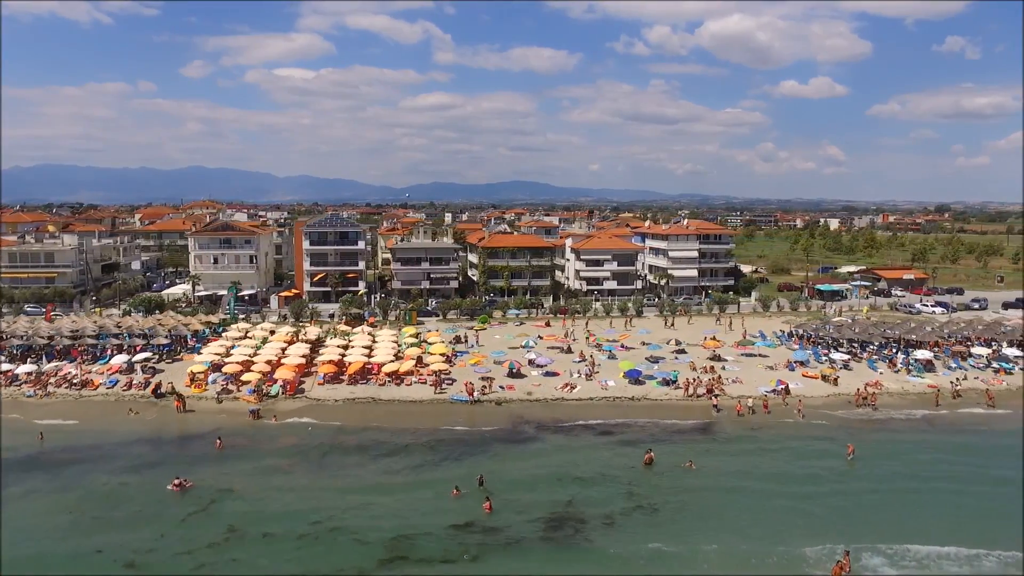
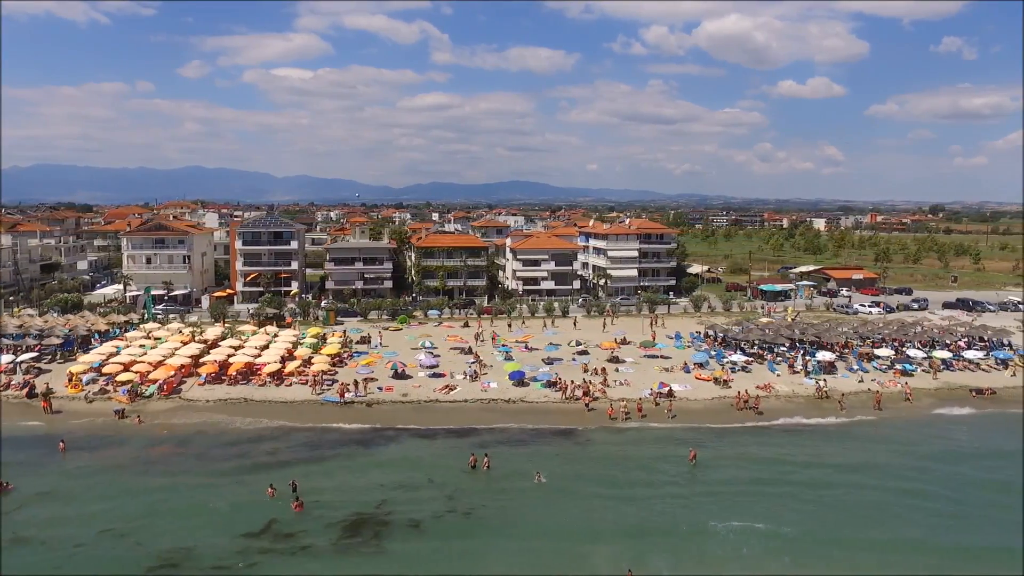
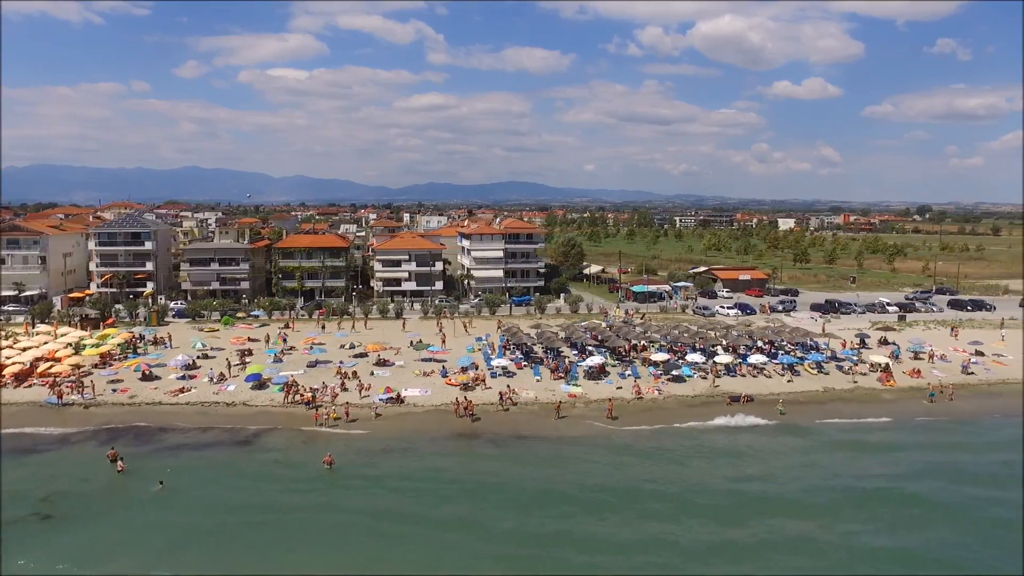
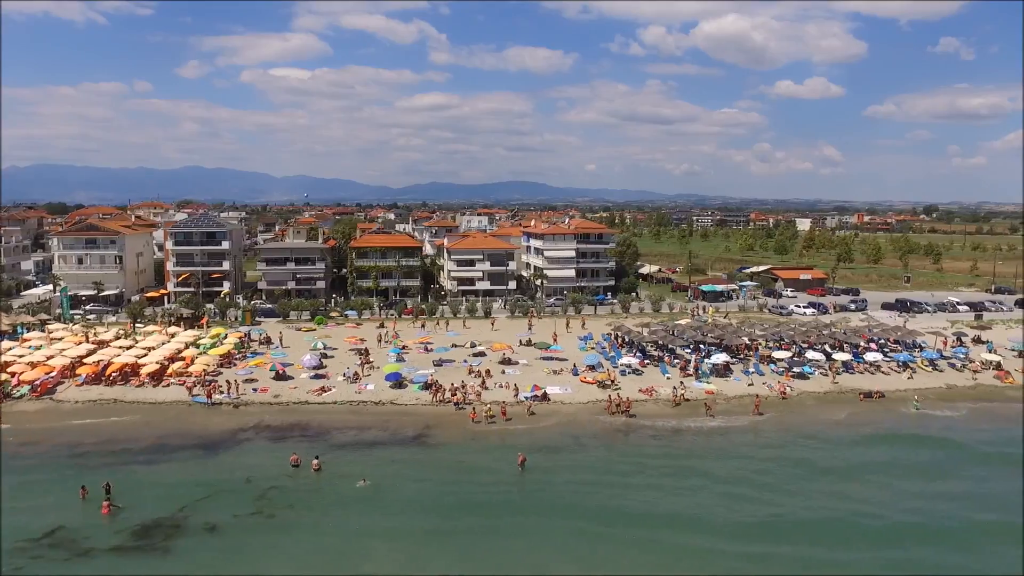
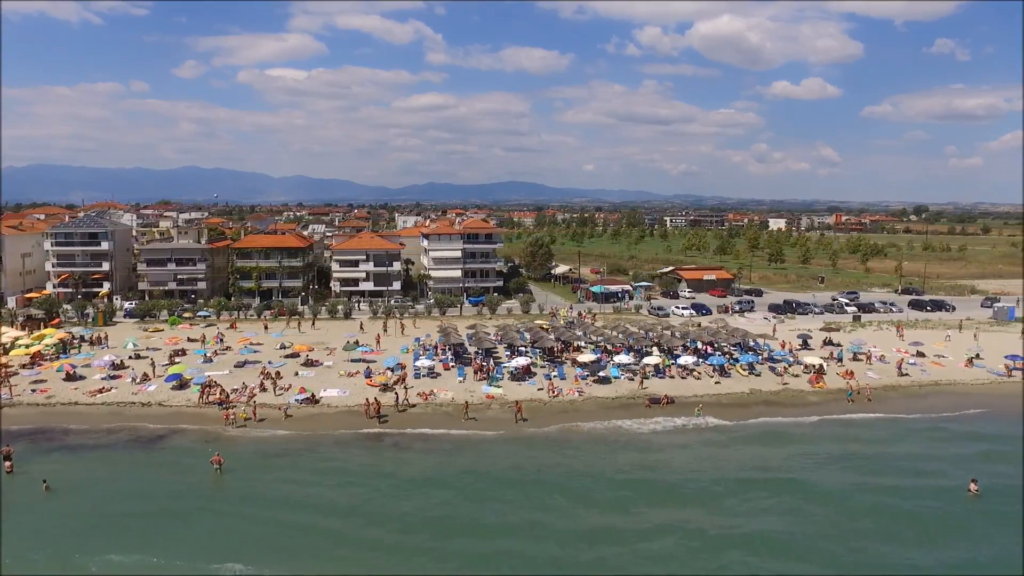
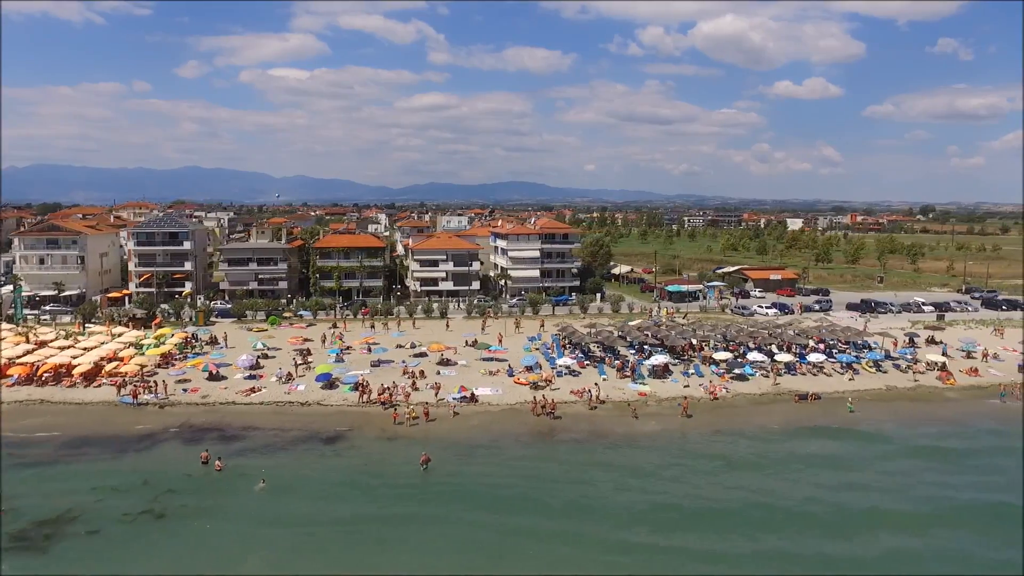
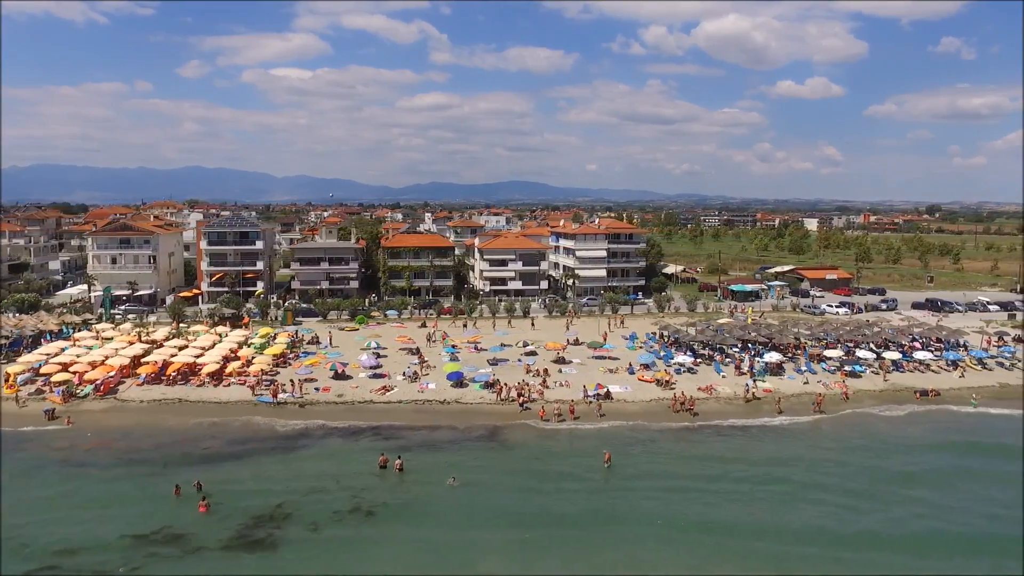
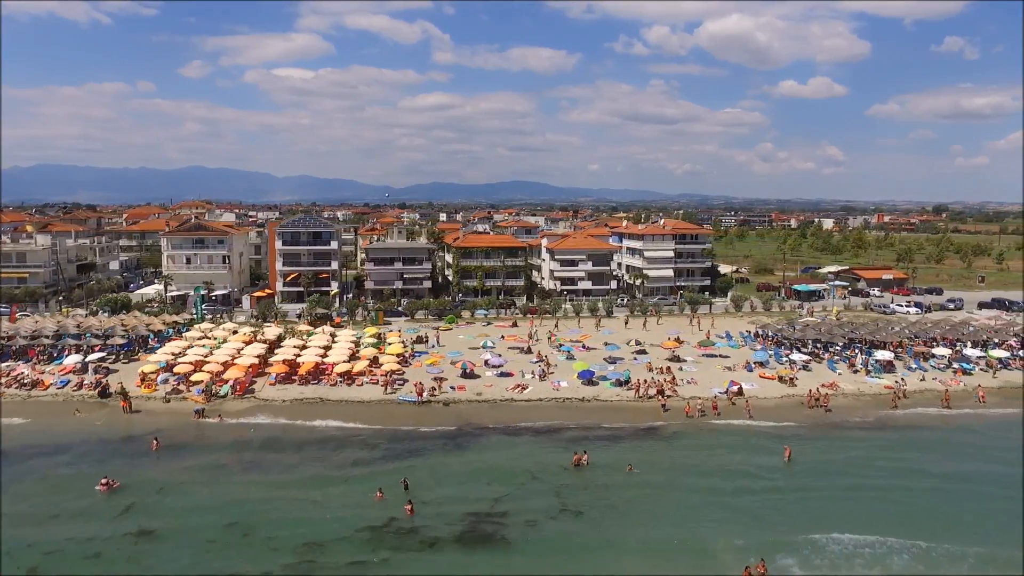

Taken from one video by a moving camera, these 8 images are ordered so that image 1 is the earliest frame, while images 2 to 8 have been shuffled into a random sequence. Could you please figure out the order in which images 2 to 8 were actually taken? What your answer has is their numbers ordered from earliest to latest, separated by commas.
8, 2, 7, 4, 6, 3, 5
